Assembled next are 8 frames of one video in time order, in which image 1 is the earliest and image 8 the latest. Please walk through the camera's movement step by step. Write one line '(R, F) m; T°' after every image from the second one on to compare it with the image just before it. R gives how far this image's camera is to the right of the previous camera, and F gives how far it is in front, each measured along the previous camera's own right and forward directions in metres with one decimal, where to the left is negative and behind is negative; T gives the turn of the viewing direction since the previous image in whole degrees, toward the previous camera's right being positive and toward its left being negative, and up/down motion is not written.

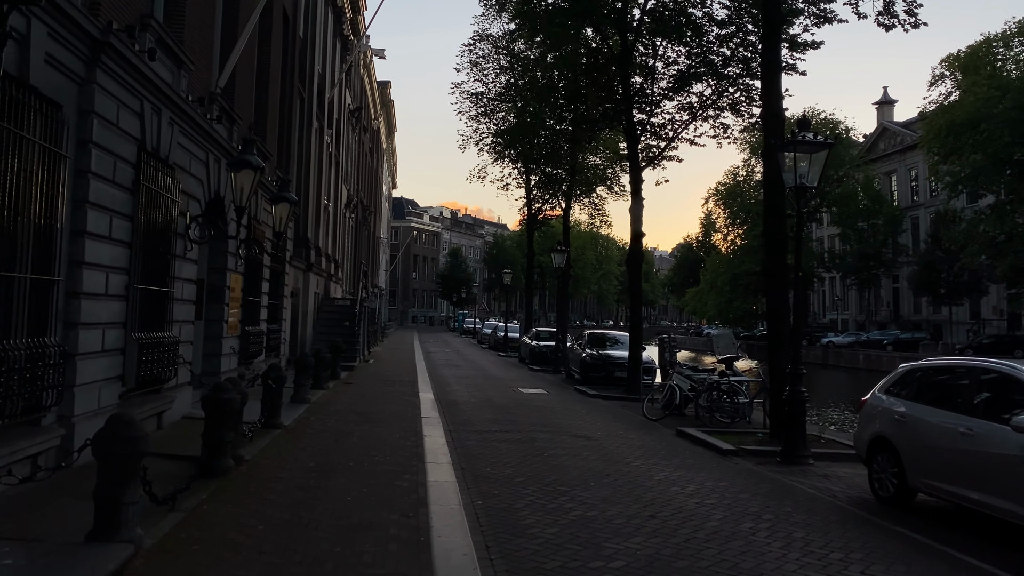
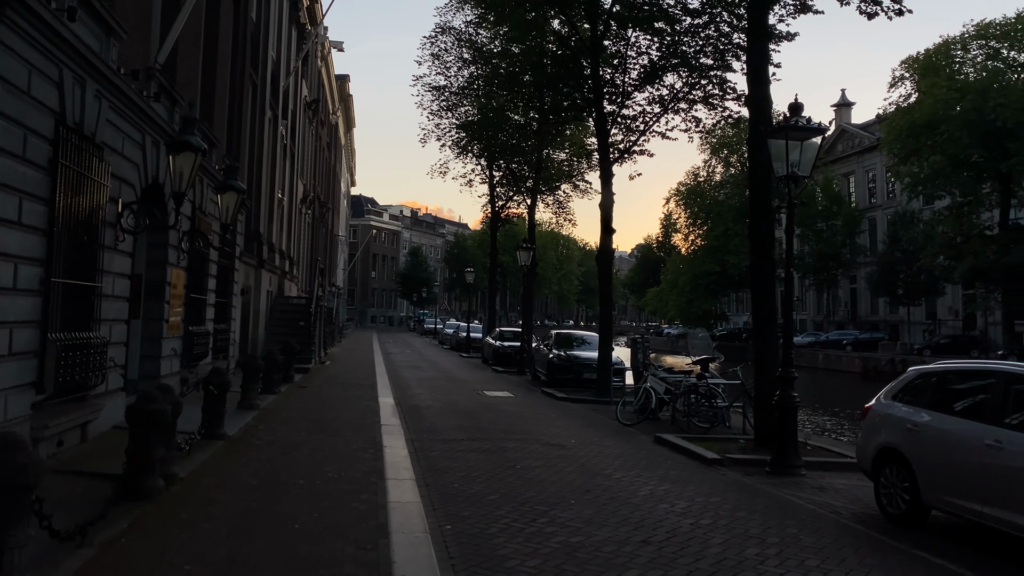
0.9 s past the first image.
(-0.1, +0.8) m; +3°
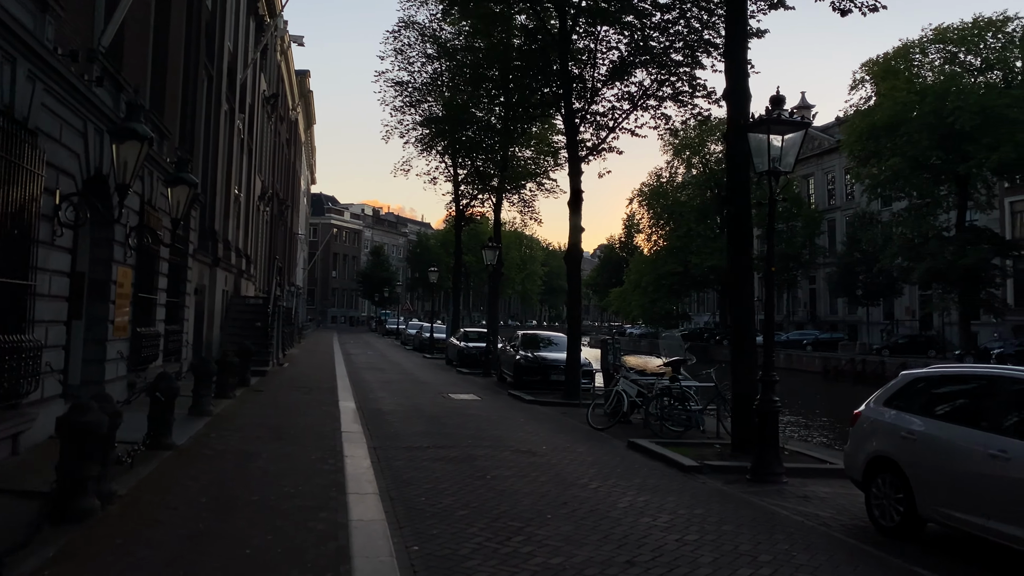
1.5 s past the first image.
(-0.1, +0.5) m; +3°
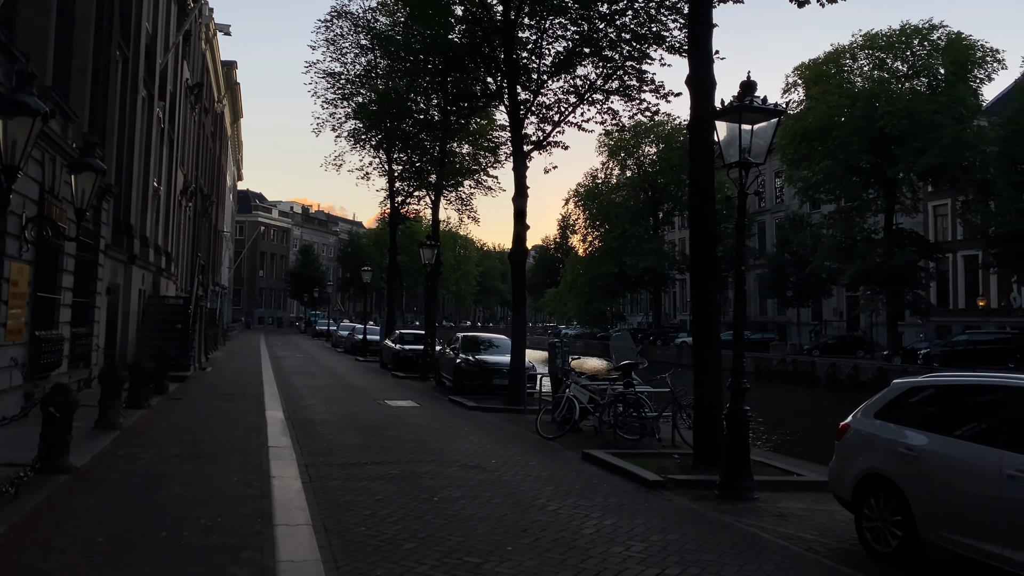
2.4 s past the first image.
(-0.2, +0.8) m; +5°
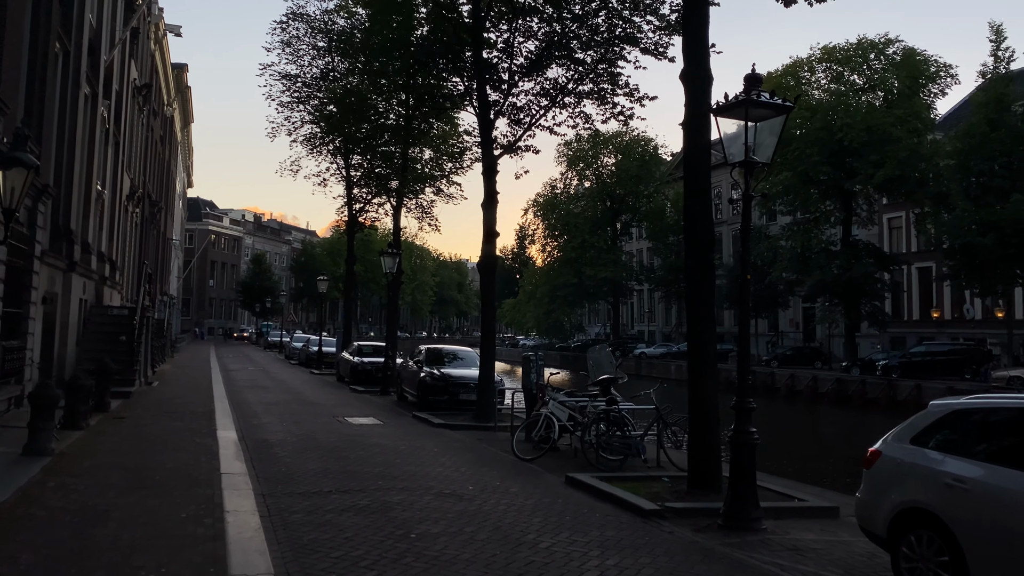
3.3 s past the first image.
(-0.3, +0.8) m; +3°
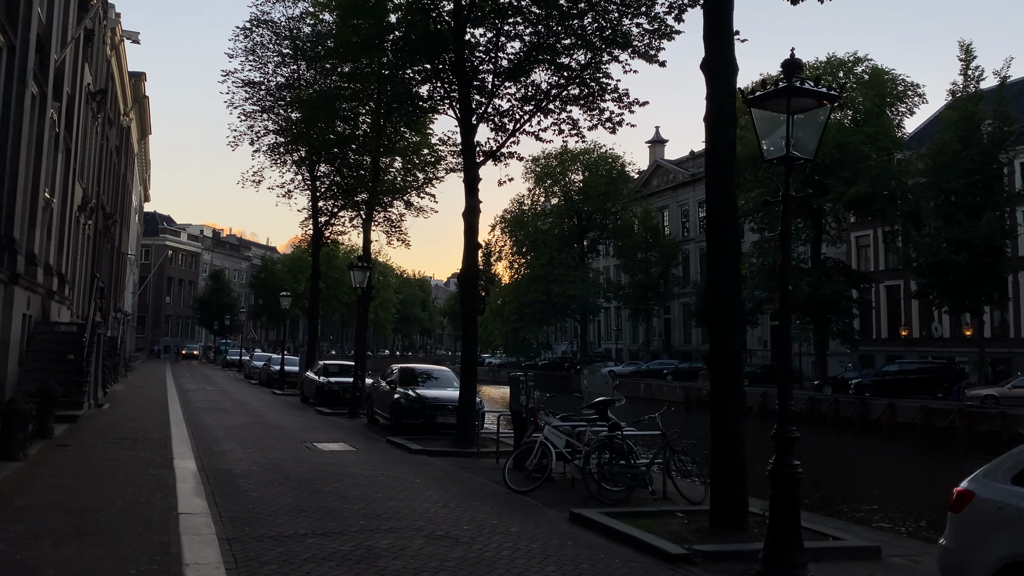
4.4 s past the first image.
(-0.4, +1.0) m; +3°
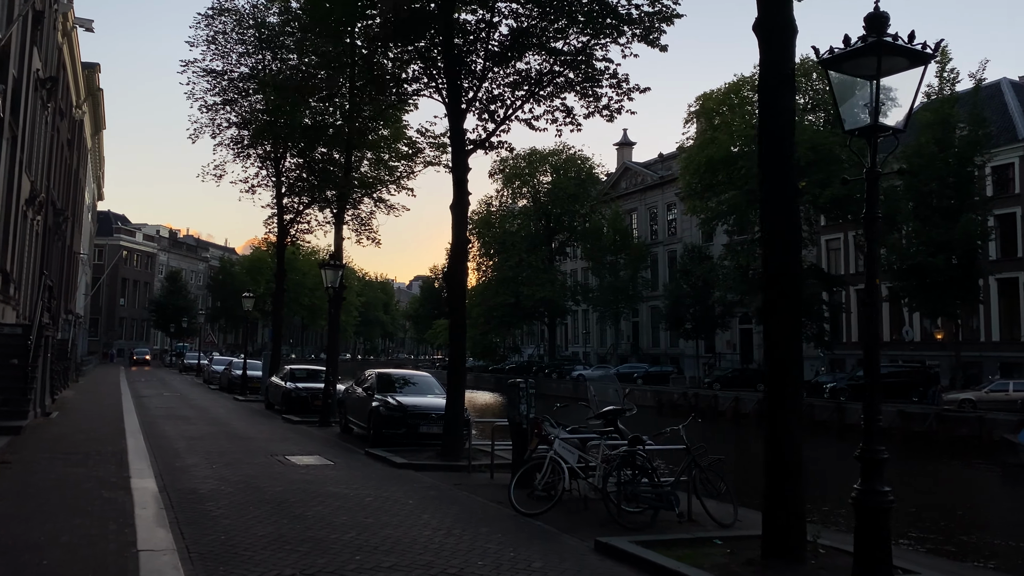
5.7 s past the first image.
(-0.5, +1.1) m; +3°
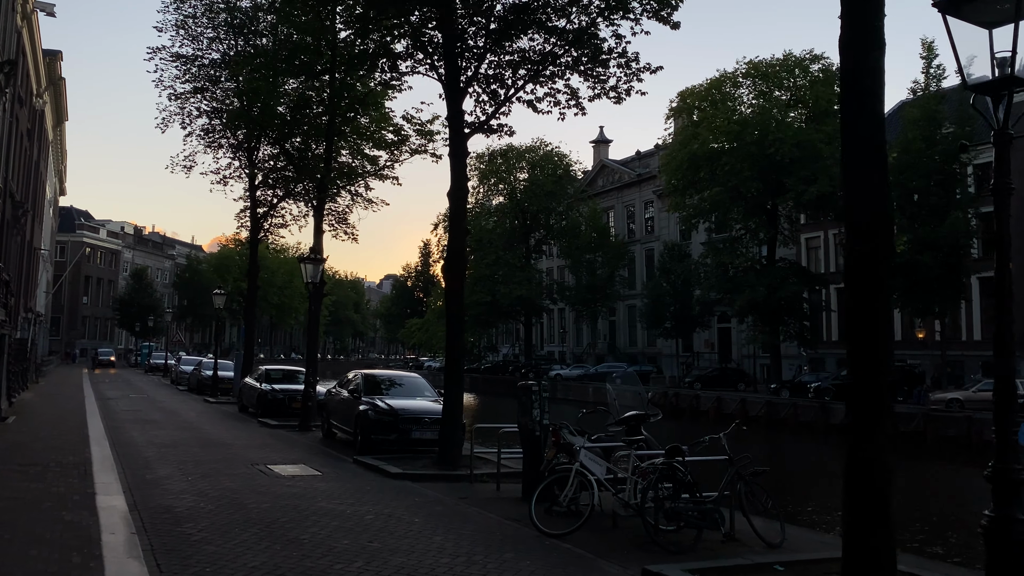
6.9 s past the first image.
(-0.5, +1.0) m; +2°
